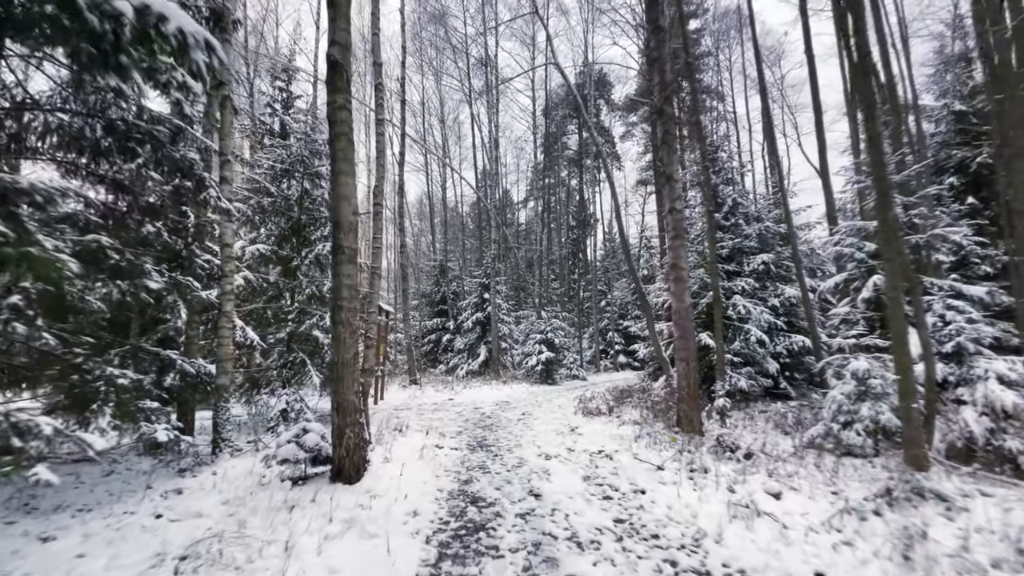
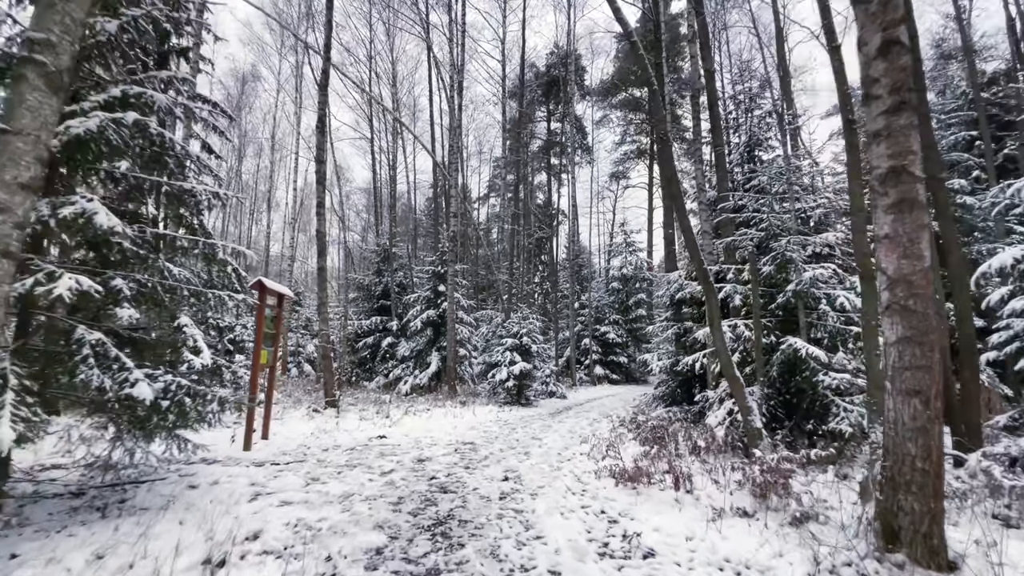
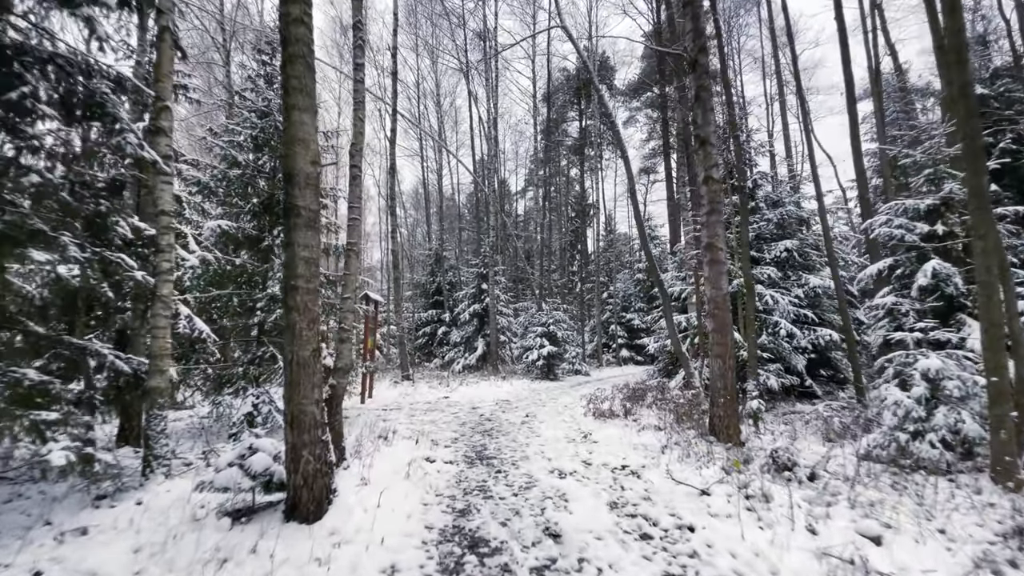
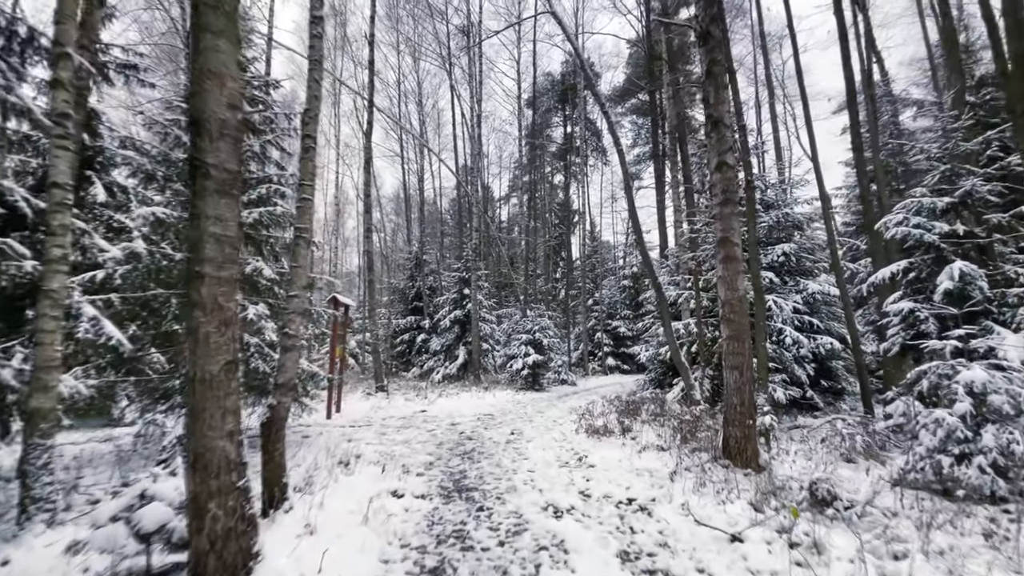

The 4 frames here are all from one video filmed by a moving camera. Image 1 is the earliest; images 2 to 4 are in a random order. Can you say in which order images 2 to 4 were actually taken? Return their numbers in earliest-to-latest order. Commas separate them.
3, 4, 2
